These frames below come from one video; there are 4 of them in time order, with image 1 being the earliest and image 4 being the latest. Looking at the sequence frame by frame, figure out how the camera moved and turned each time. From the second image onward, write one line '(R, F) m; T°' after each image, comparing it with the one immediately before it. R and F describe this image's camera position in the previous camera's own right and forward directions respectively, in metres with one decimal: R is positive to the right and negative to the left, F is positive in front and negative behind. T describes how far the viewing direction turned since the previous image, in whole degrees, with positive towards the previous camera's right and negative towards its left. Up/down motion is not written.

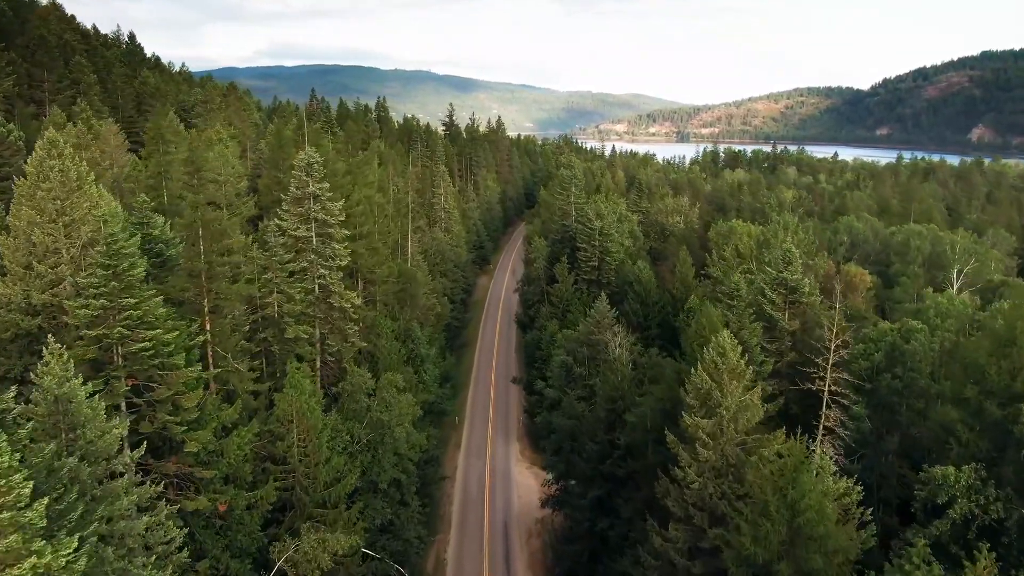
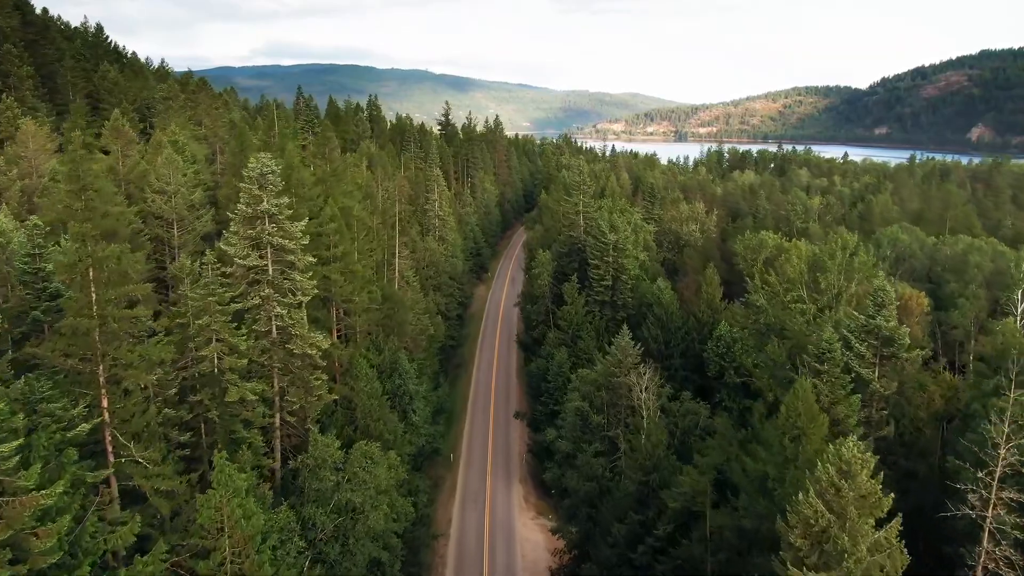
(-0.5, +8.0) m; 0°
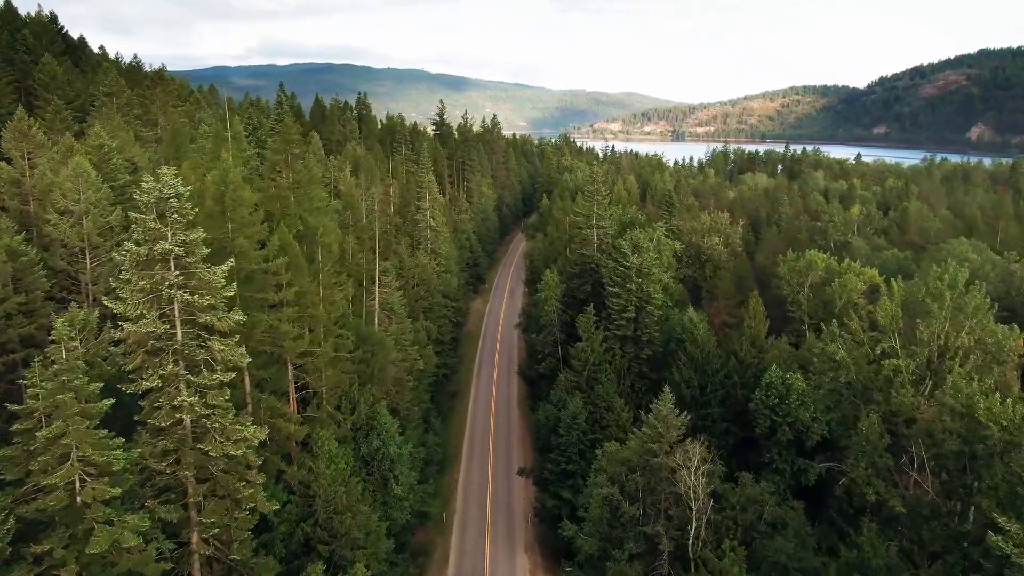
(-0.5, +9.4) m; 0°
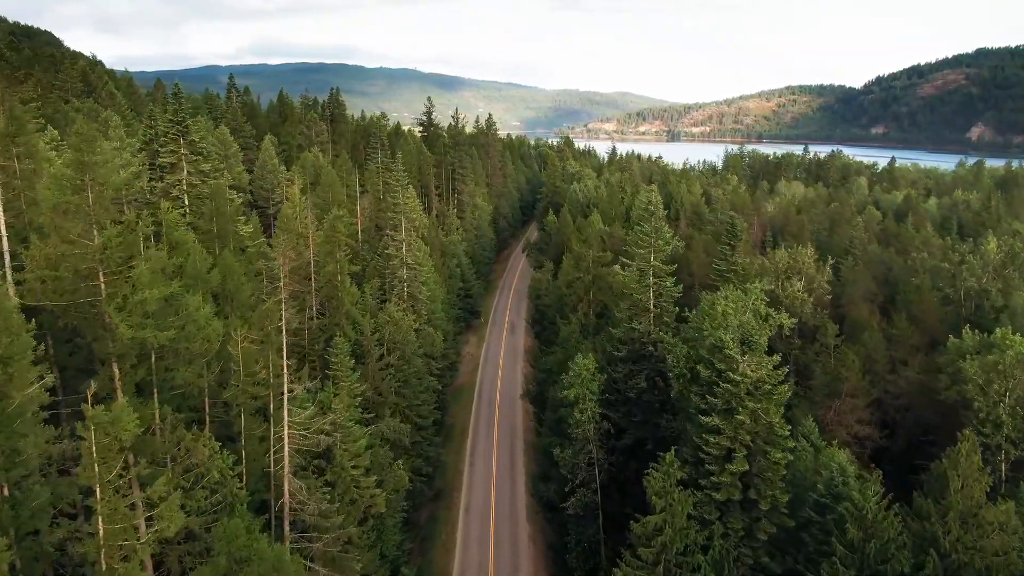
(-1.1, +20.6) m; +1°
